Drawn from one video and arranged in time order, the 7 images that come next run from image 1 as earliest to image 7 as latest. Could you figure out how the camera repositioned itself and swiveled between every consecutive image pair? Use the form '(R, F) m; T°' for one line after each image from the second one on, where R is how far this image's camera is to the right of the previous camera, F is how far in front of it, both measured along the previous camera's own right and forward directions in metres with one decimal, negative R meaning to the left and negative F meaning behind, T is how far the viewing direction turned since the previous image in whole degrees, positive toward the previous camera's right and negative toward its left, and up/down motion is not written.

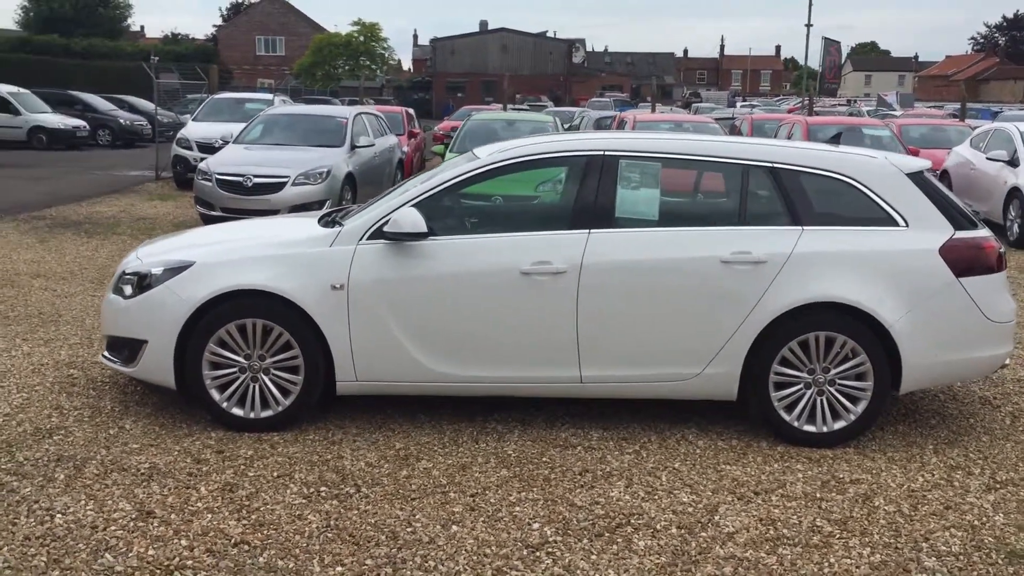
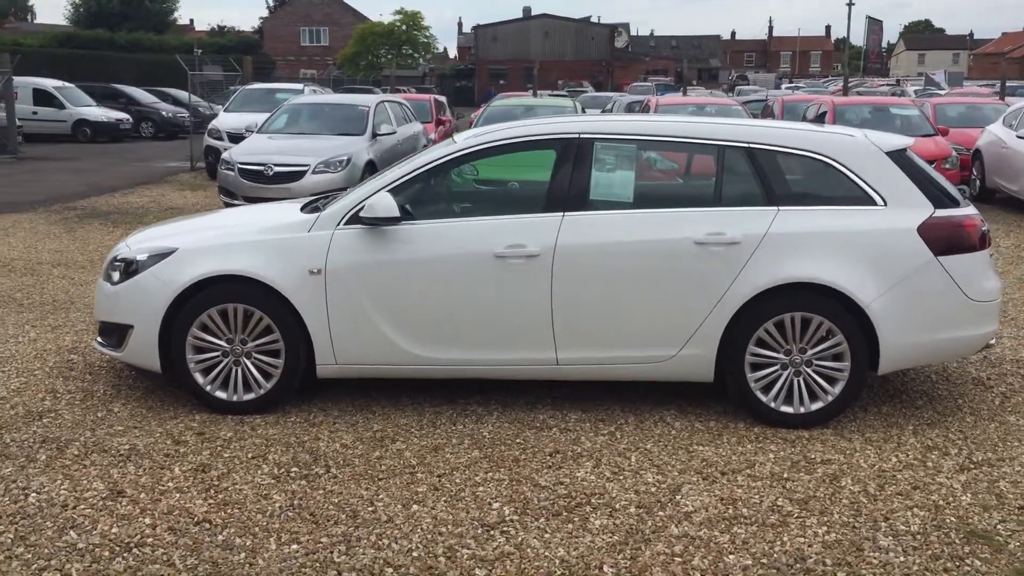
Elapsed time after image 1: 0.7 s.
(+0.3, 0.0) m; -3°
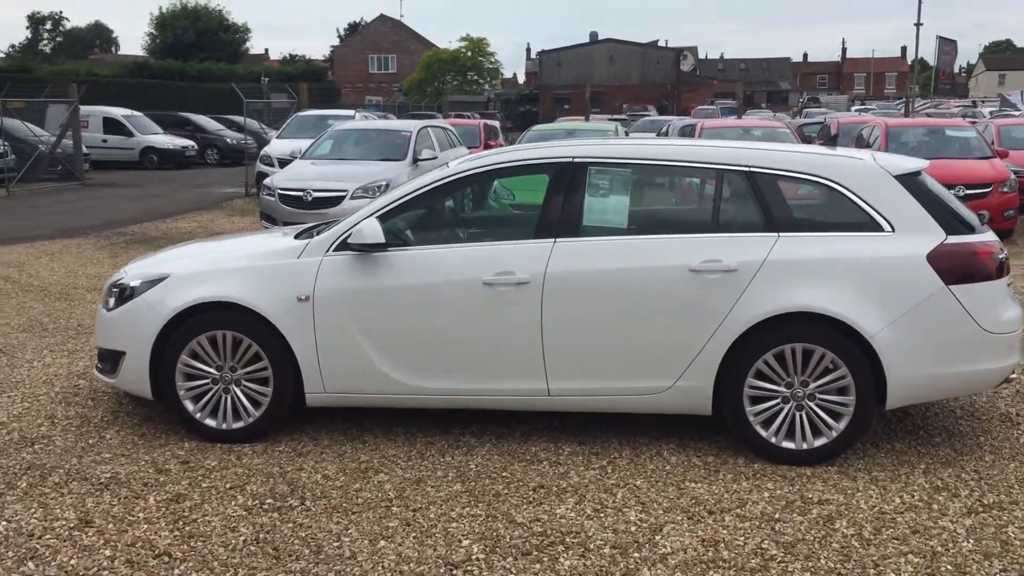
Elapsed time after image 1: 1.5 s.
(+0.4, +0.1) m; -4°
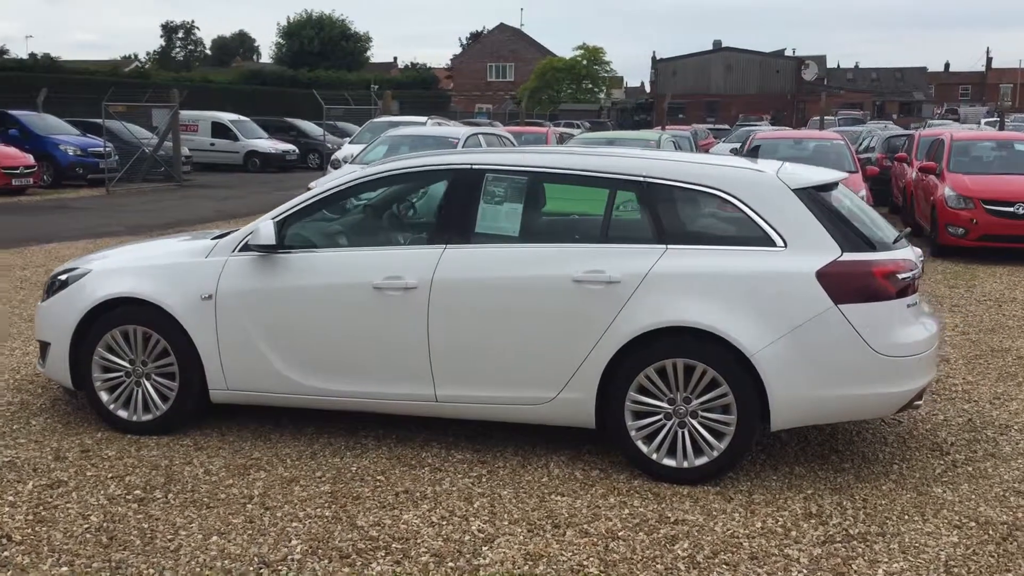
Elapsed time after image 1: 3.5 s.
(+1.1, +0.1) m; -7°
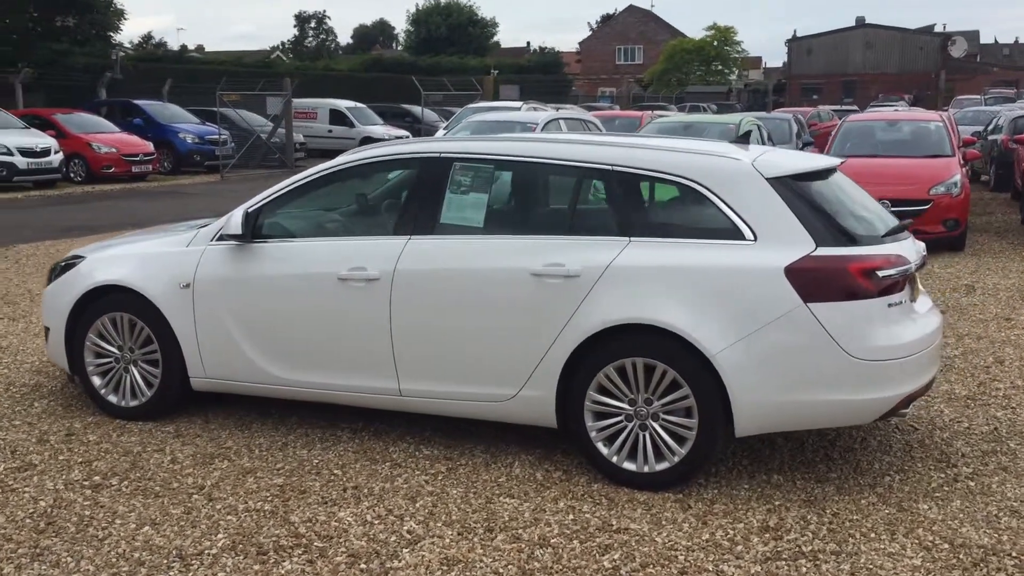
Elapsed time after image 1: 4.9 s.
(+0.8, +0.2) m; -7°
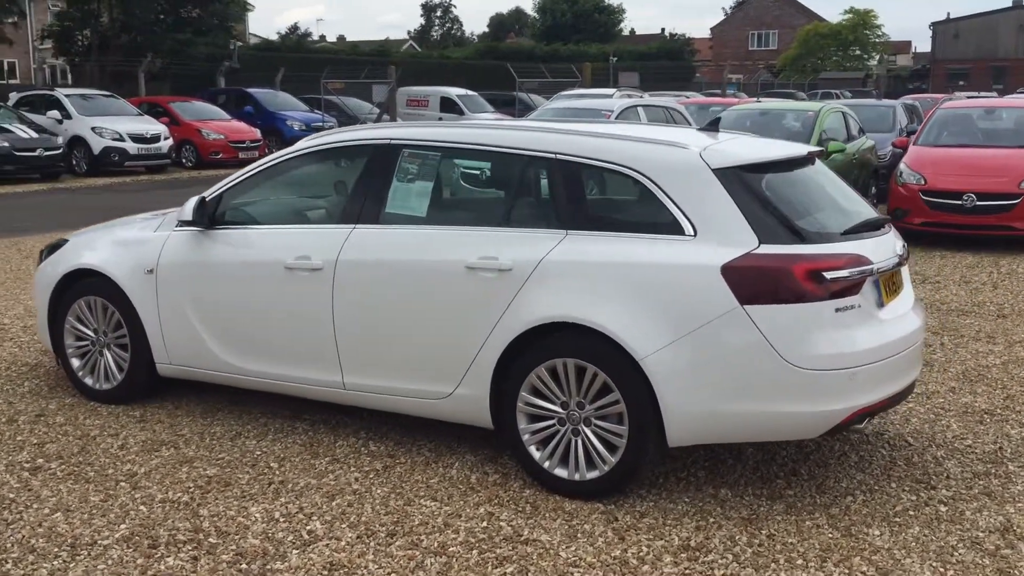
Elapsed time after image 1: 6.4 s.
(+0.8, +0.3) m; -7°
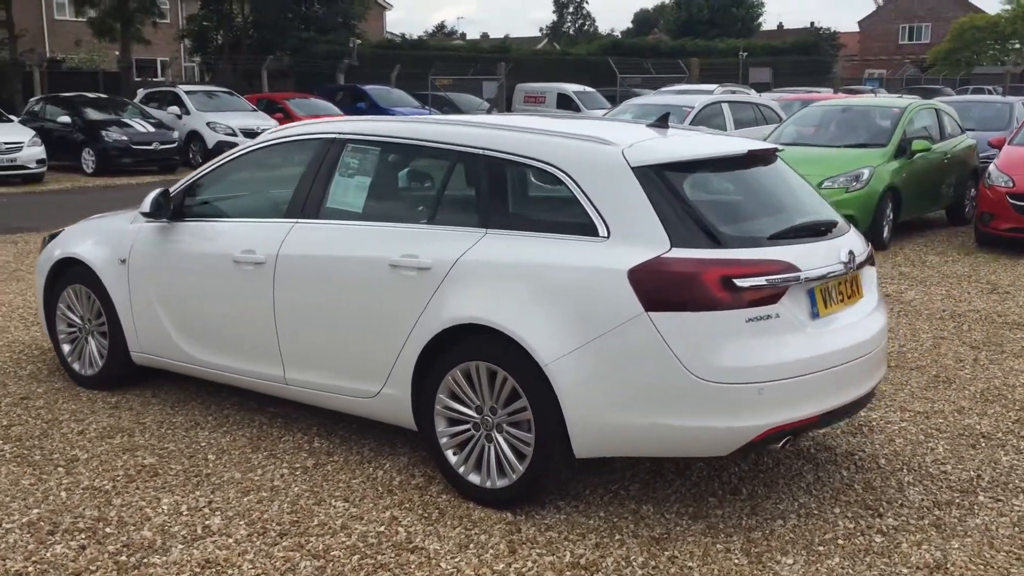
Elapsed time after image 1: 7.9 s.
(+0.8, +0.2) m; -8°
